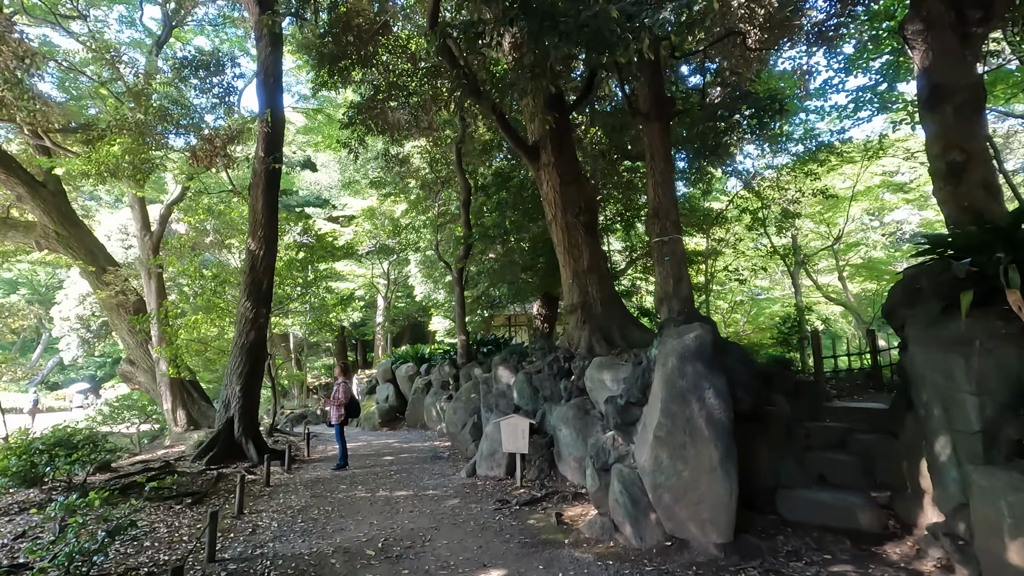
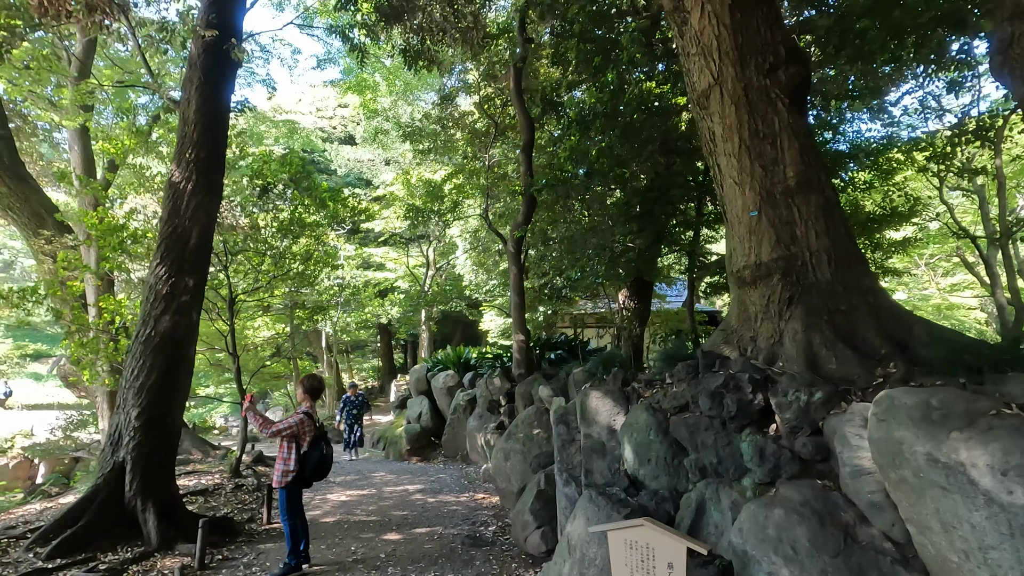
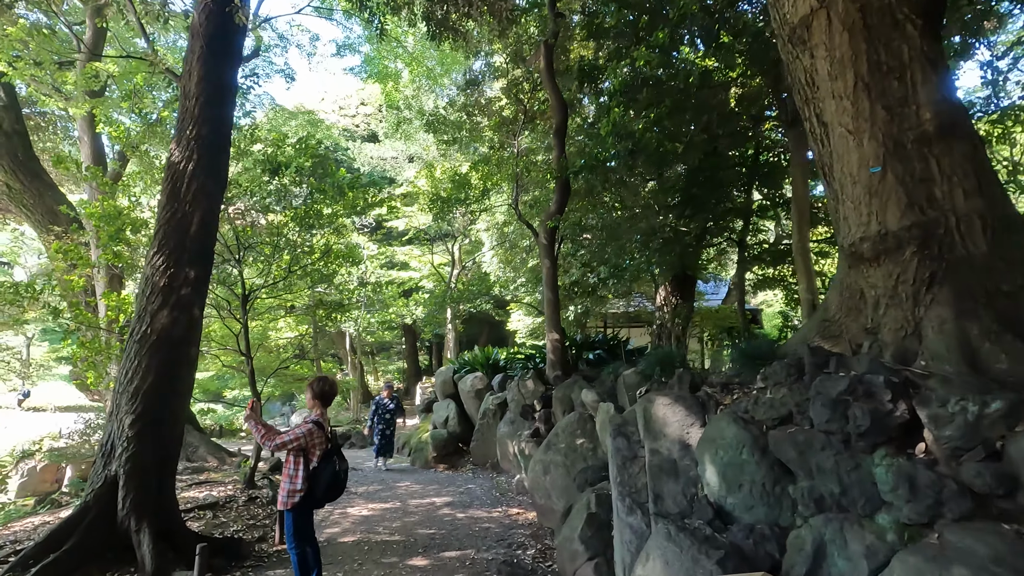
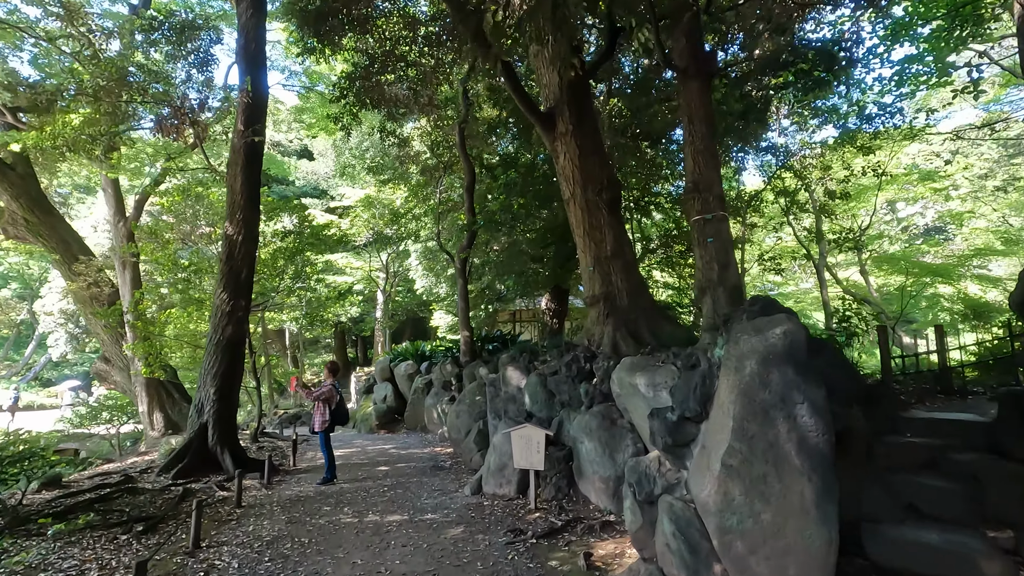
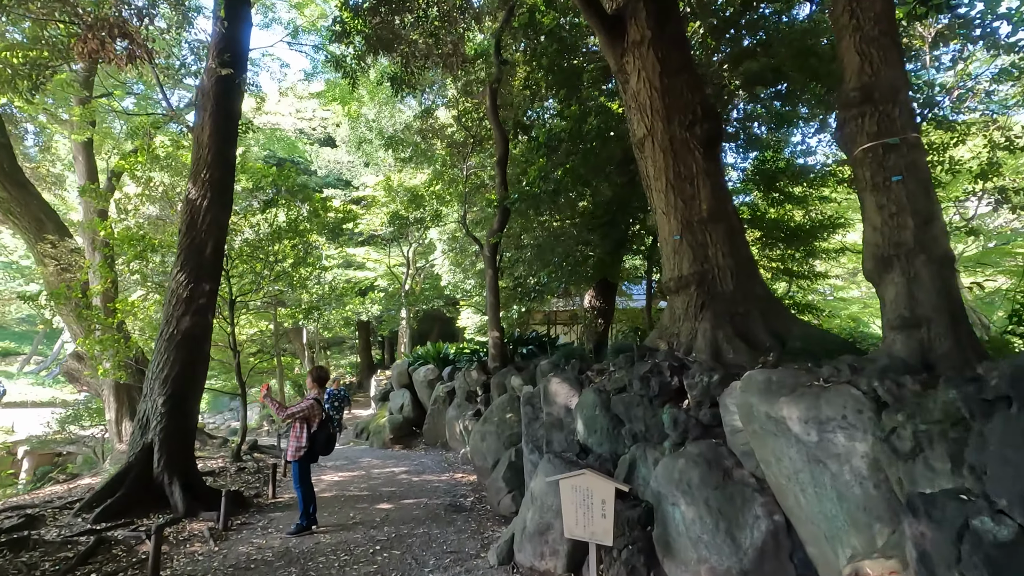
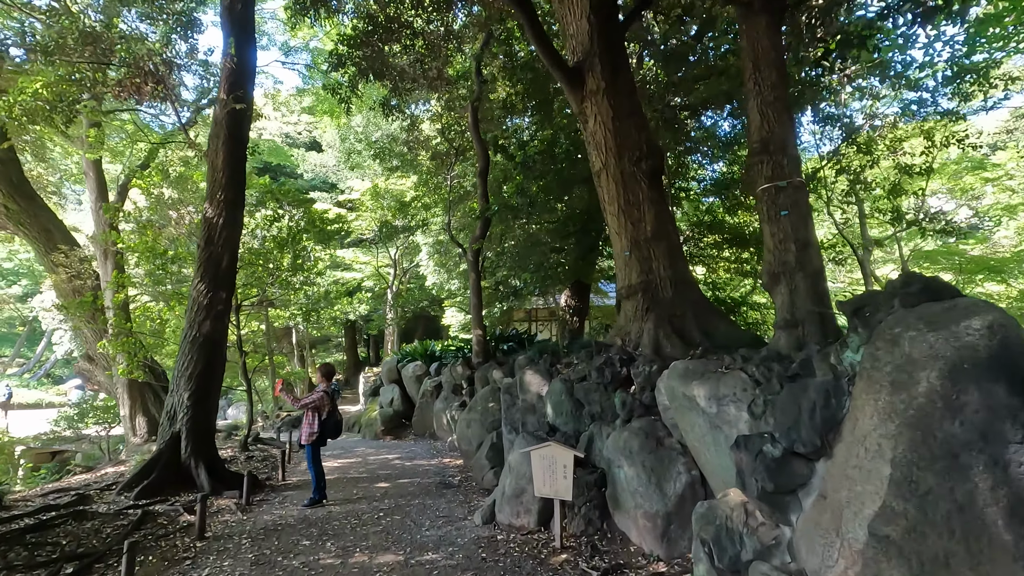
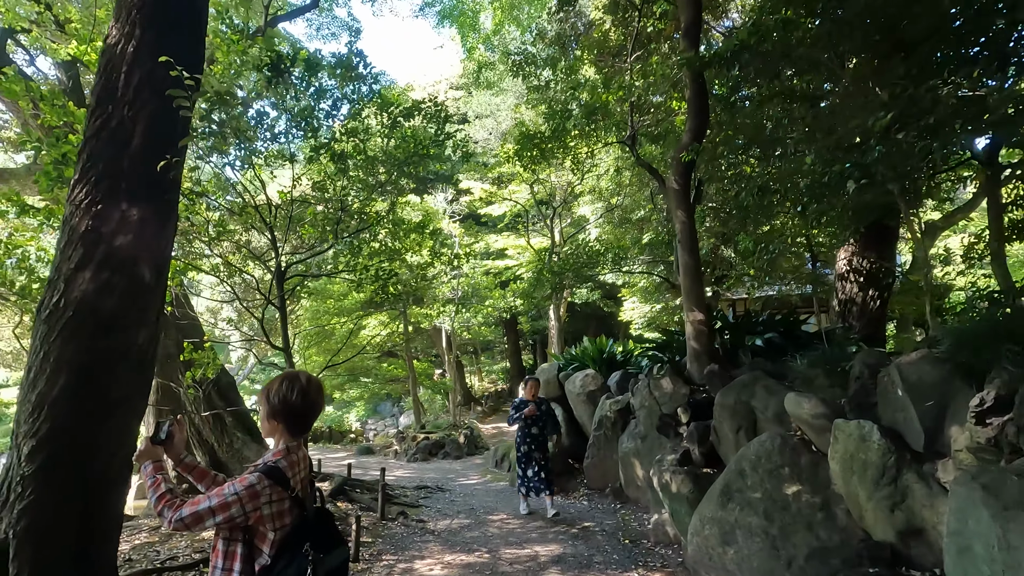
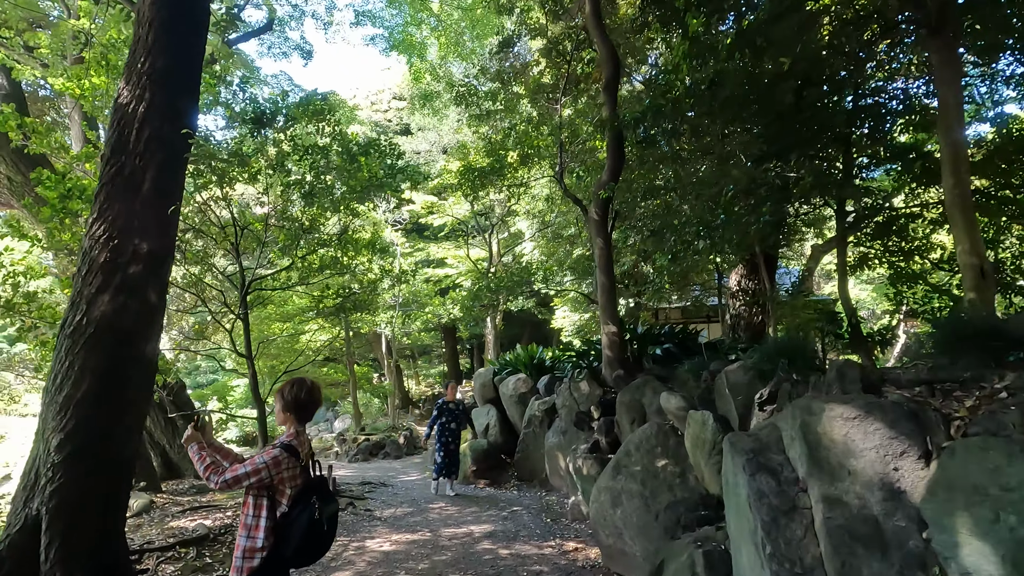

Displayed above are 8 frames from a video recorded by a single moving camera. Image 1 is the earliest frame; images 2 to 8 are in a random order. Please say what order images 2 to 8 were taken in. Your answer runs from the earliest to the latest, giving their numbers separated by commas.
4, 6, 5, 2, 3, 8, 7
